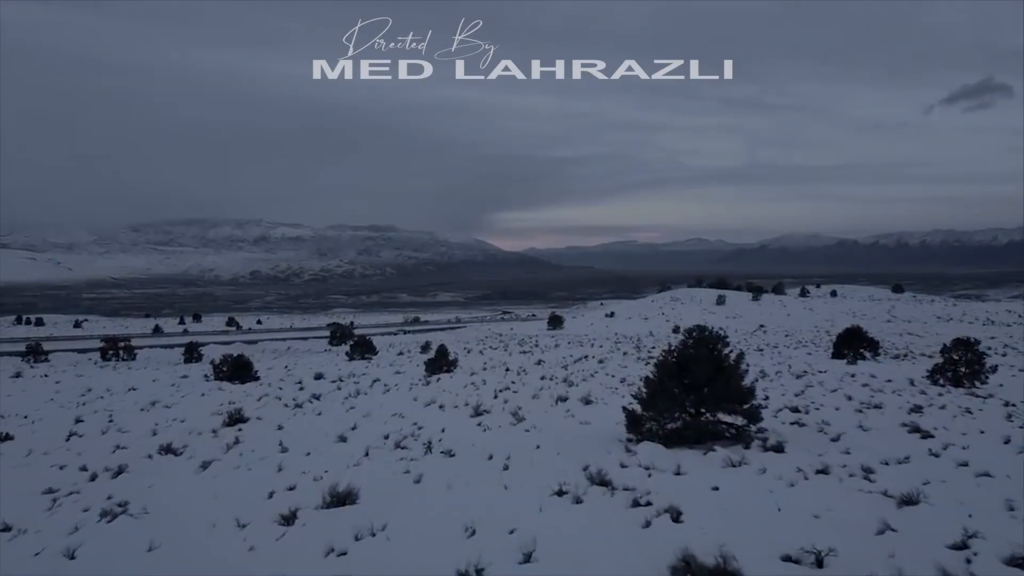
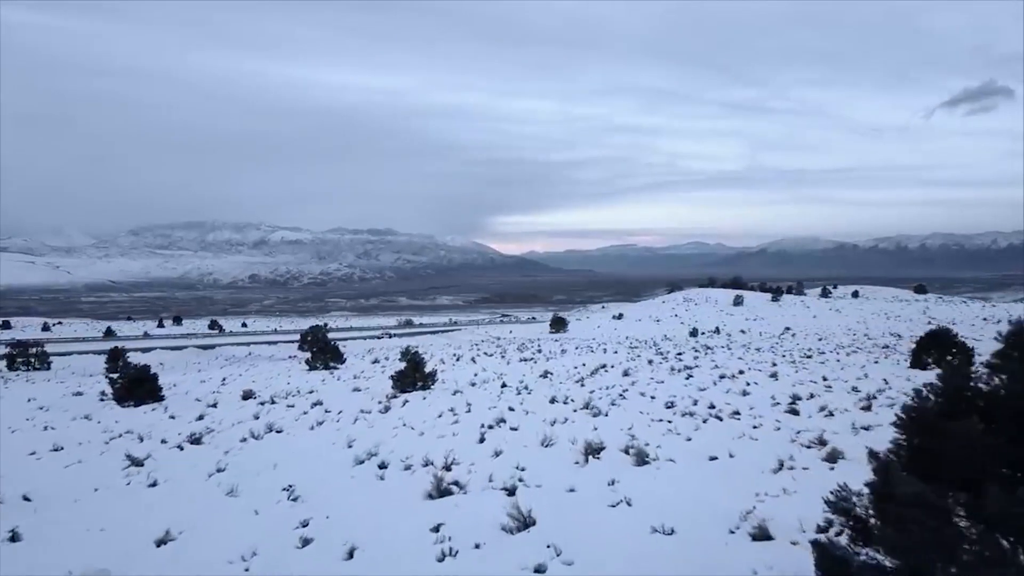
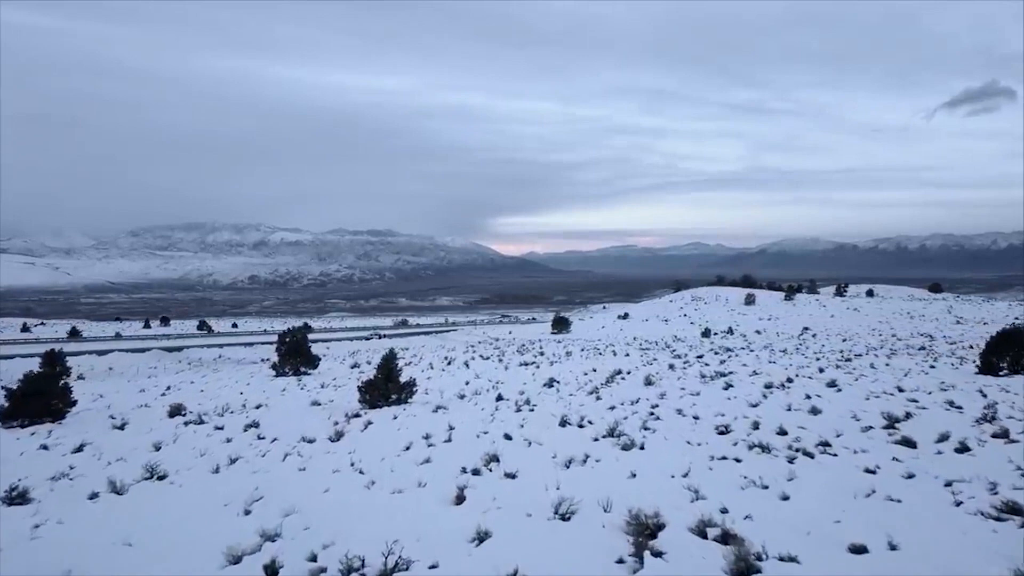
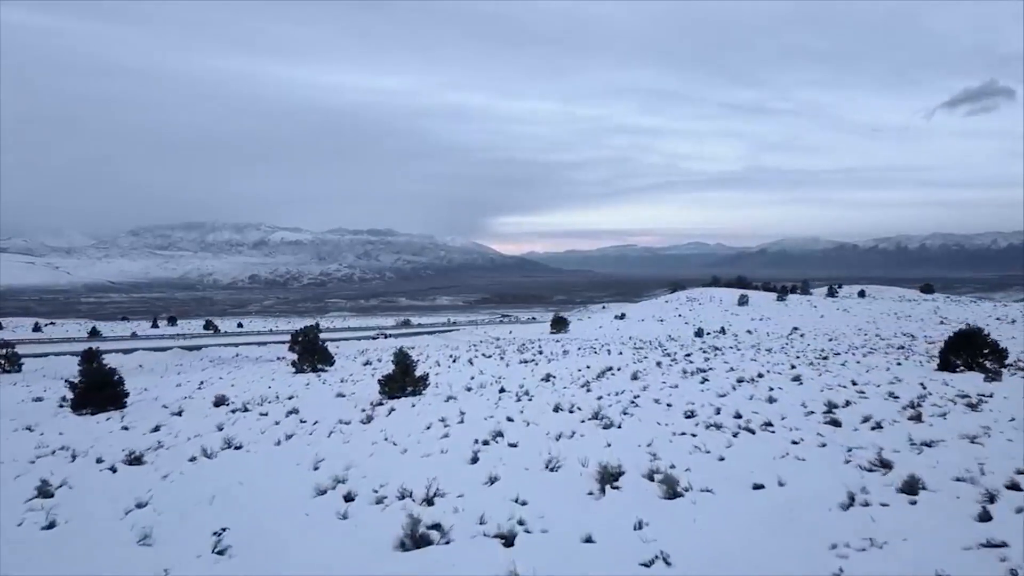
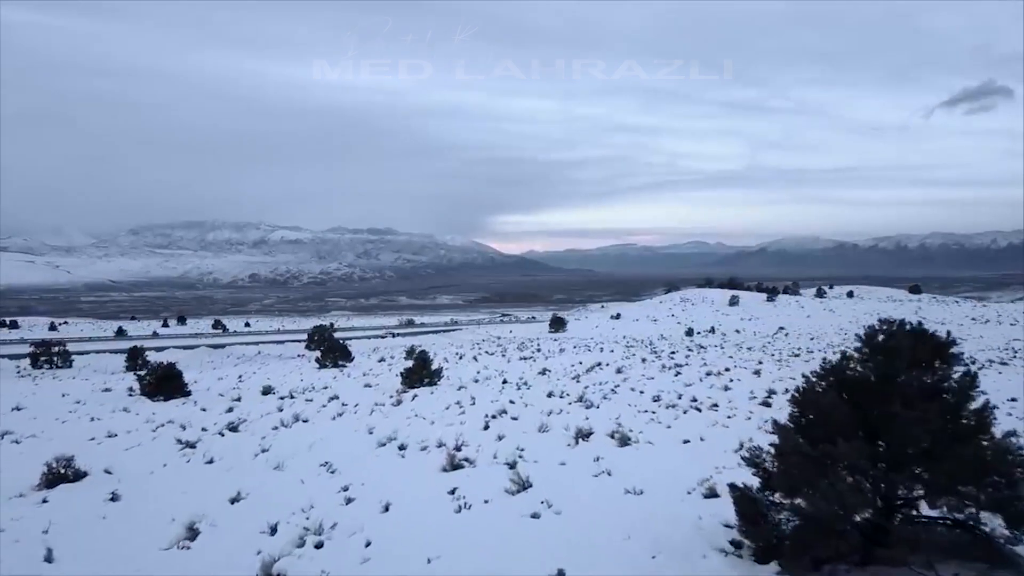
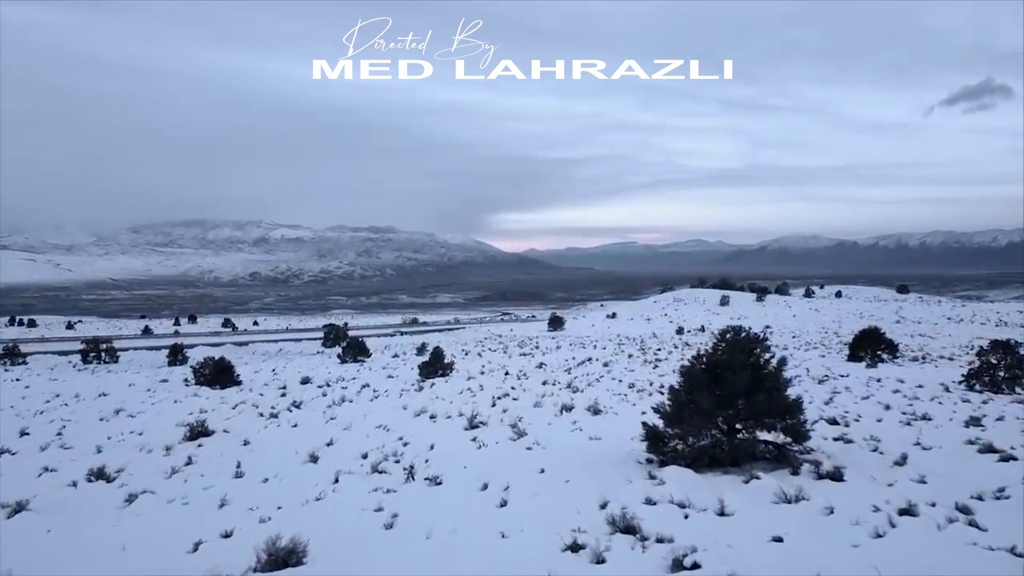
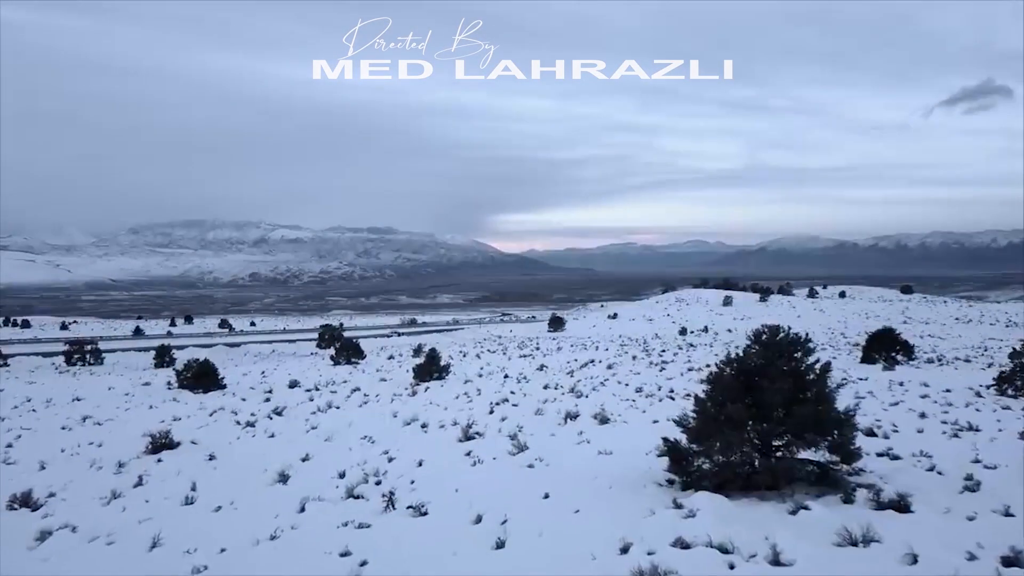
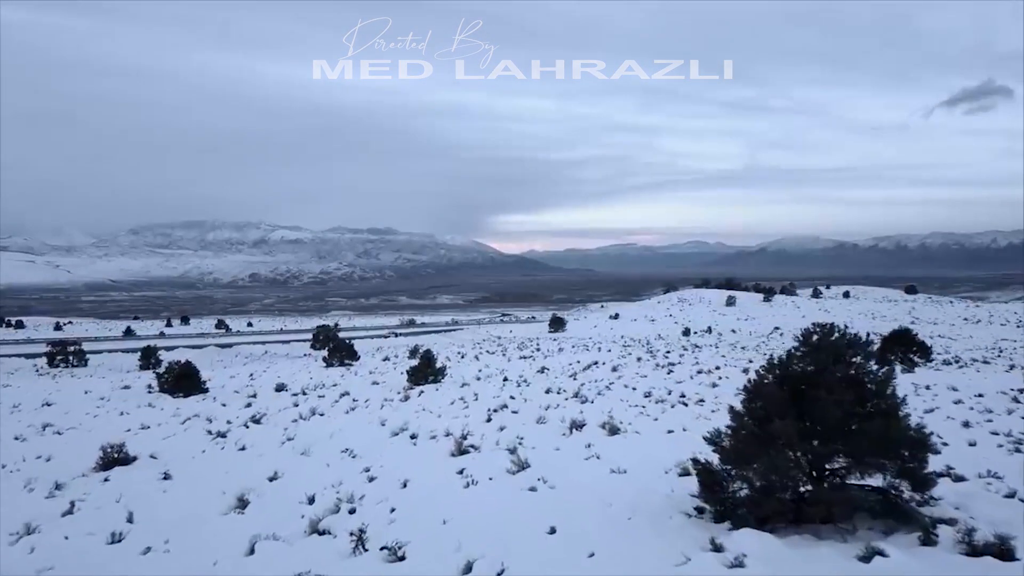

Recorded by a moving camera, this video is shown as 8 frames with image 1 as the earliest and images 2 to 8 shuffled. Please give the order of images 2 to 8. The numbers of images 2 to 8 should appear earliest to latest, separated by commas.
6, 7, 8, 5, 2, 4, 3
